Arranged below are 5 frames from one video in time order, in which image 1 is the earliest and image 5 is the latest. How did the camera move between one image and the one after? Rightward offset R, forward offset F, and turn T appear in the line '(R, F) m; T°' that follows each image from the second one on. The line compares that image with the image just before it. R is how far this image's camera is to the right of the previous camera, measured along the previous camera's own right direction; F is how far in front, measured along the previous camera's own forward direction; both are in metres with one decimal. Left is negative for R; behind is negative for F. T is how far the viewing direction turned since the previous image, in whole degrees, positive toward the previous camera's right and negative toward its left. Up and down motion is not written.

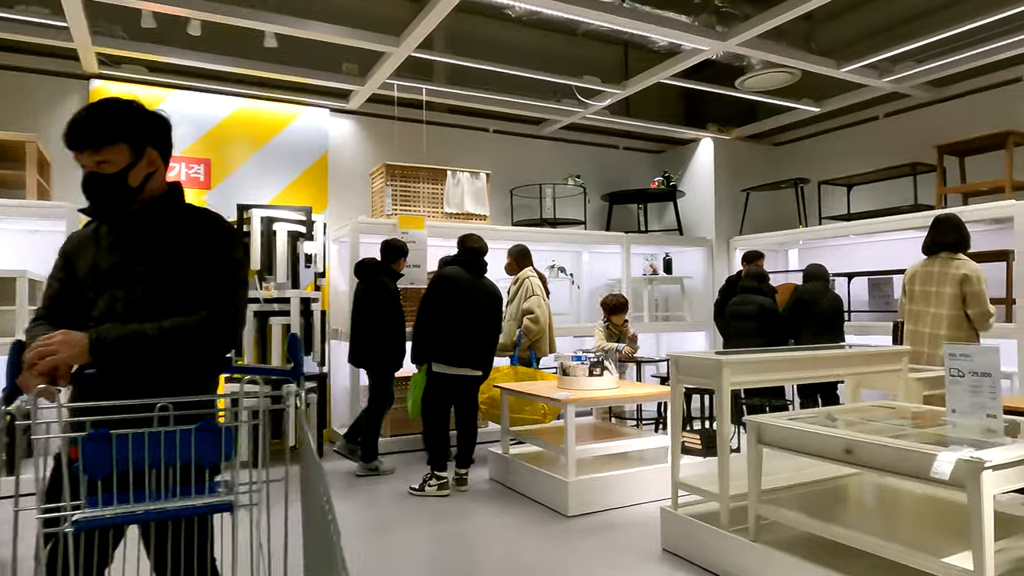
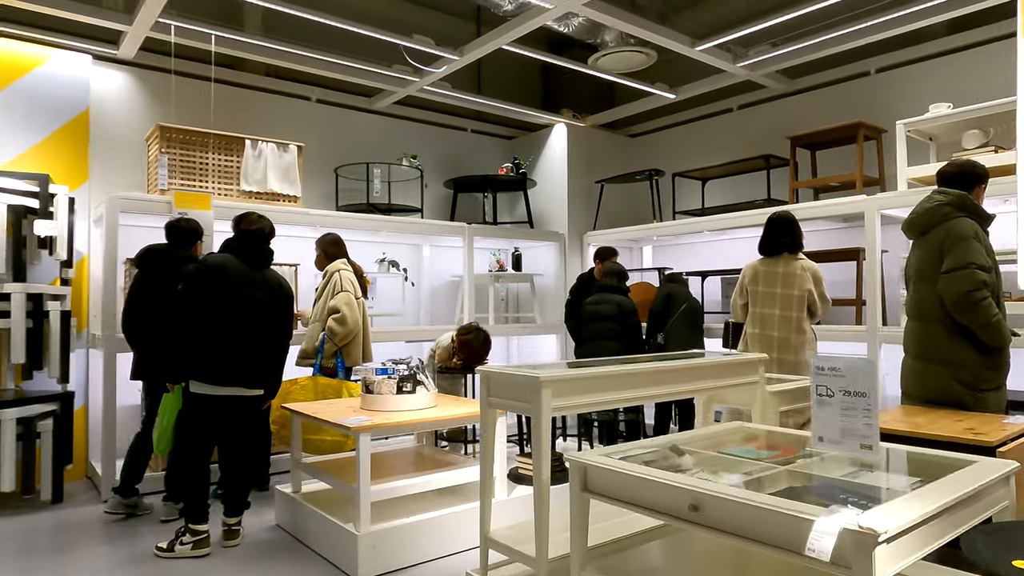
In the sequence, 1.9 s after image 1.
(+0.4, +0.7) m; +11°
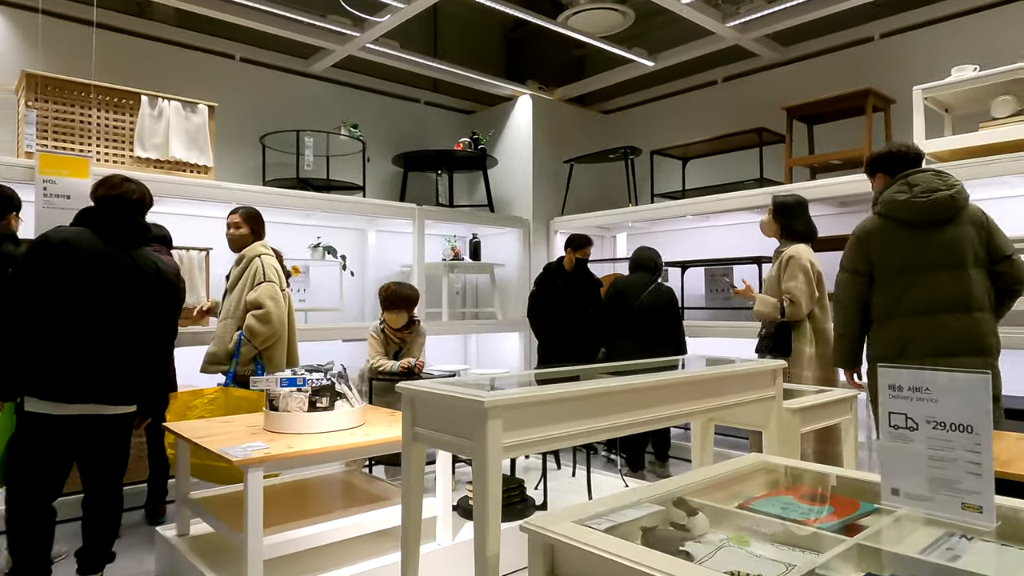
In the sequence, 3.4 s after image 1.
(+0.1, +0.6) m; +3°
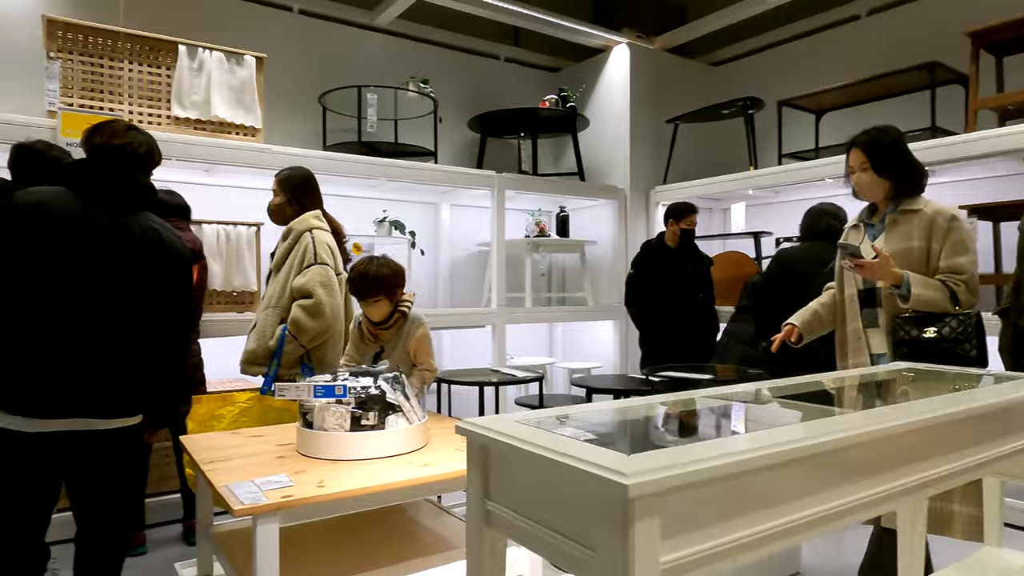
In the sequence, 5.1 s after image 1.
(-0.1, +0.6) m; -7°
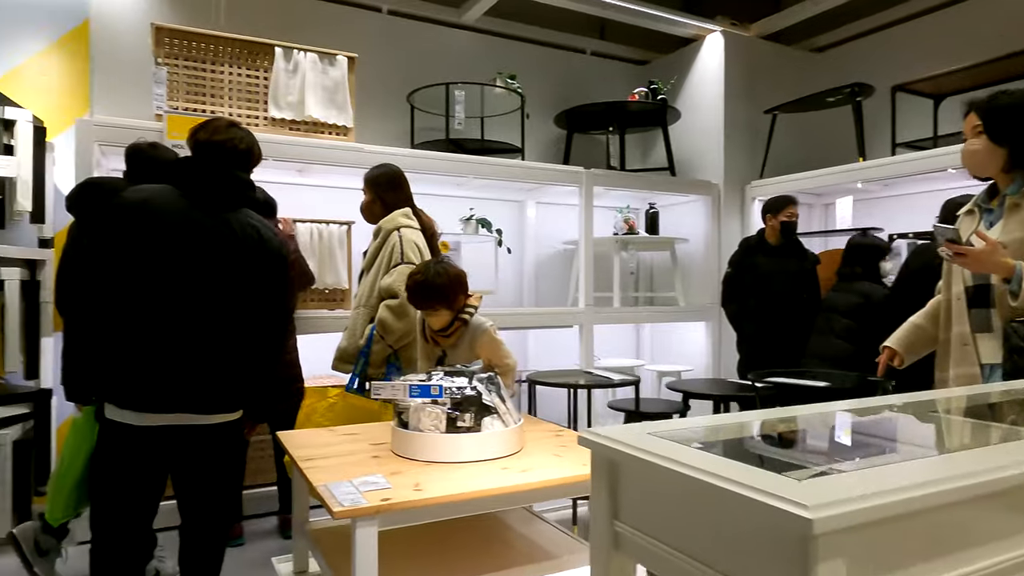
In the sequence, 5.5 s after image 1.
(-0.1, +0.1) m; -7°
